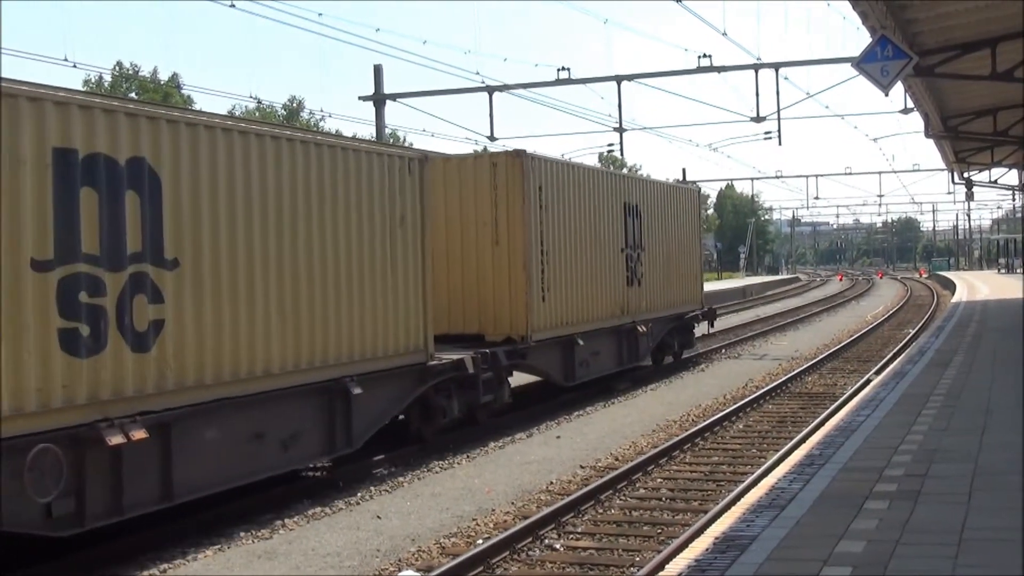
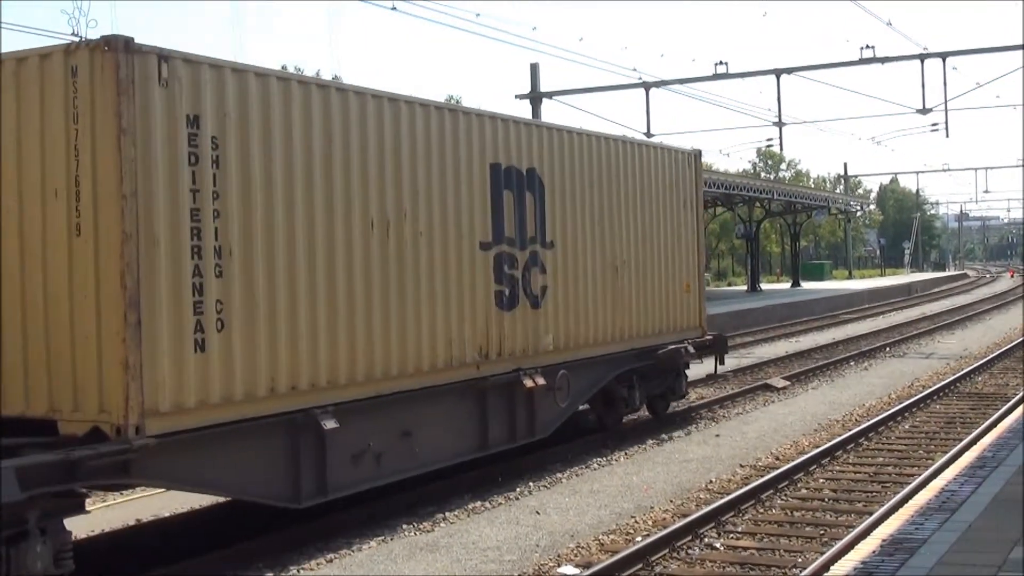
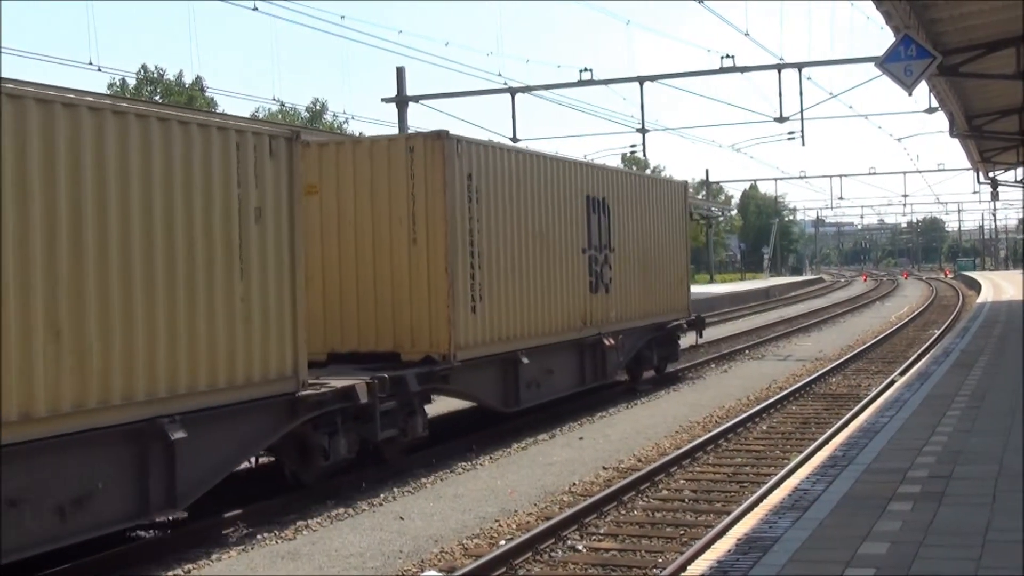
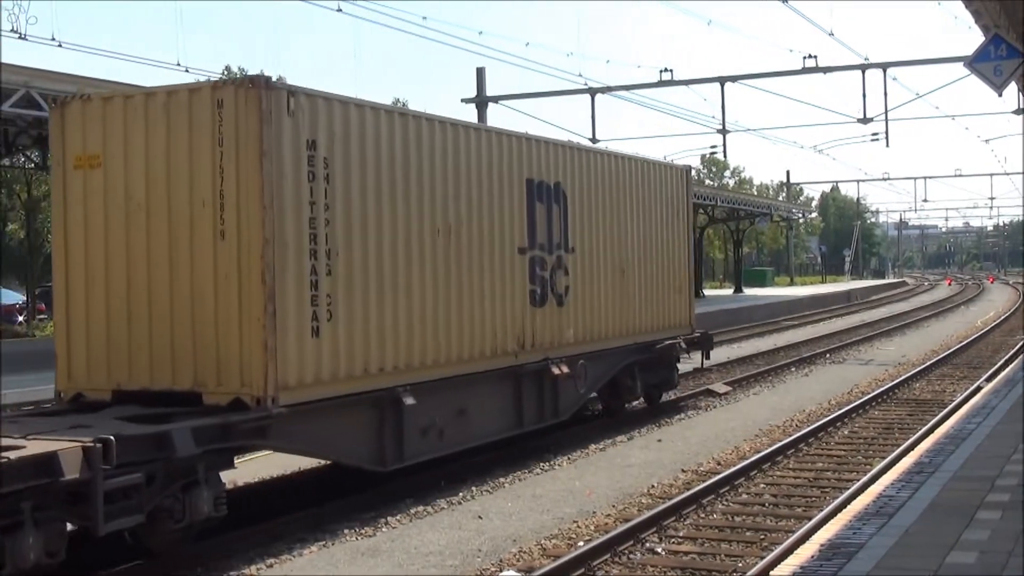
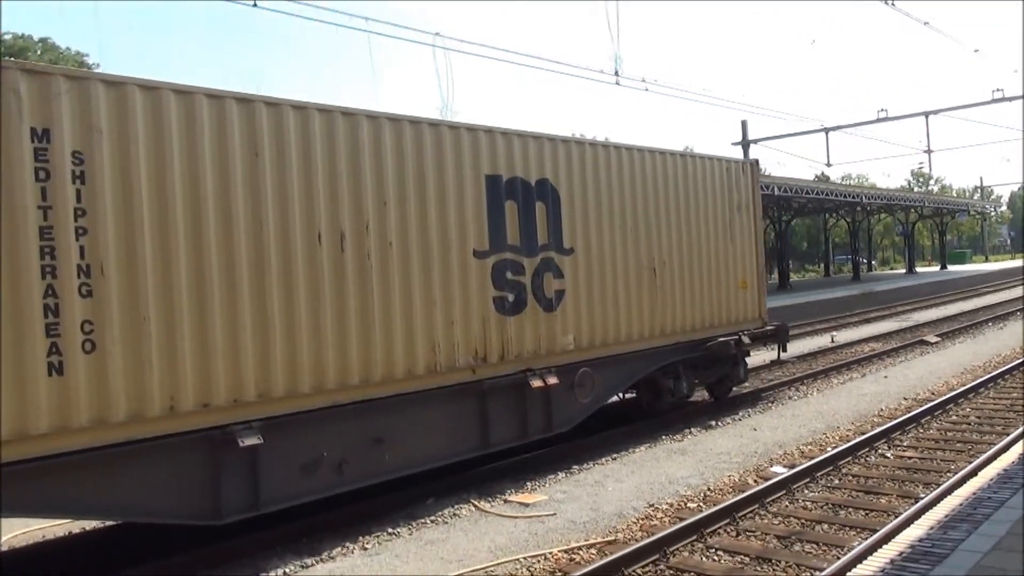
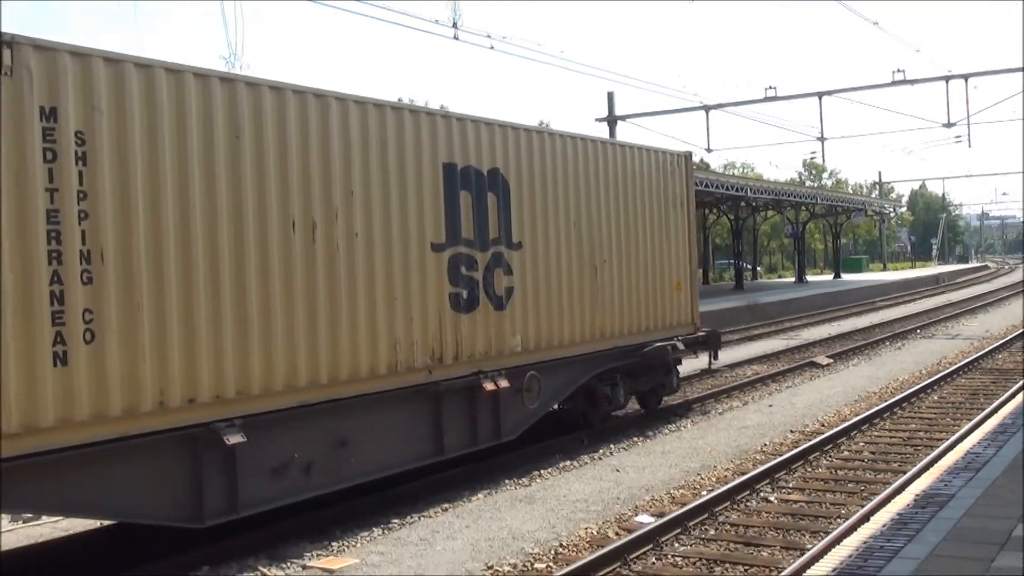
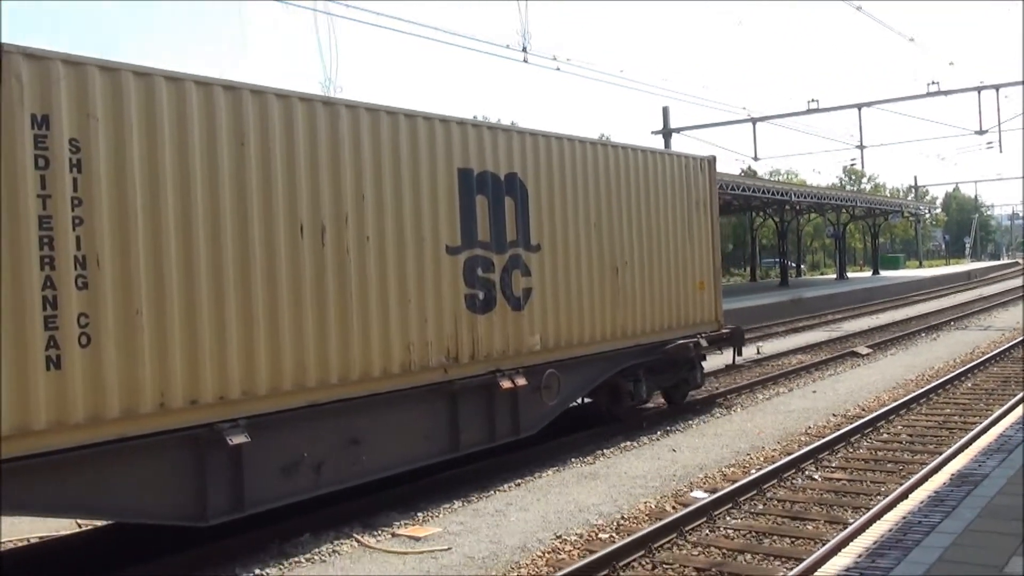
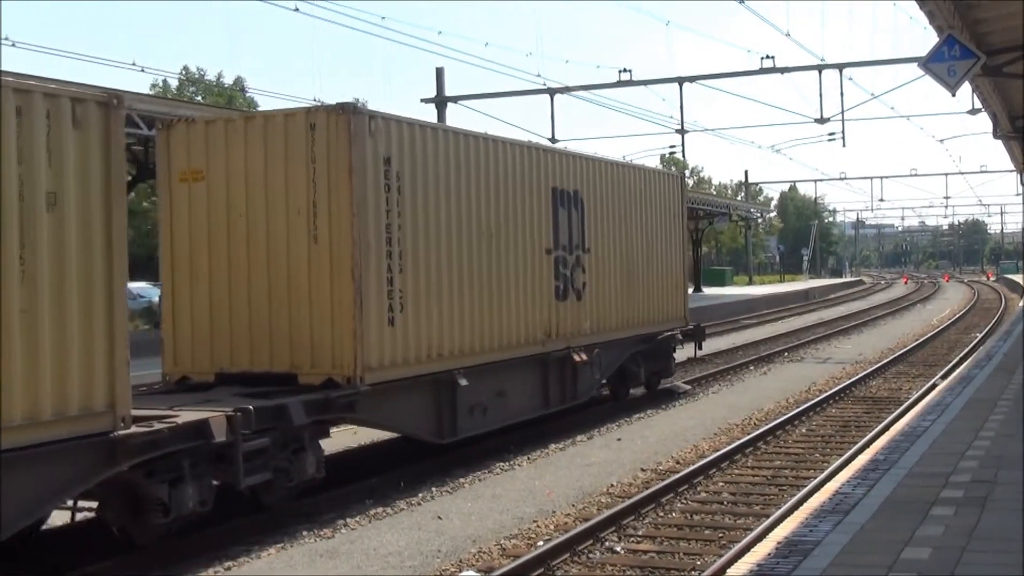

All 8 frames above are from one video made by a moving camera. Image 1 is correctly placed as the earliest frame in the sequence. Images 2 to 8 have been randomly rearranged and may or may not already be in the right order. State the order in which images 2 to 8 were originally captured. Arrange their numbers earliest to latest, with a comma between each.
3, 8, 4, 2, 6, 7, 5
